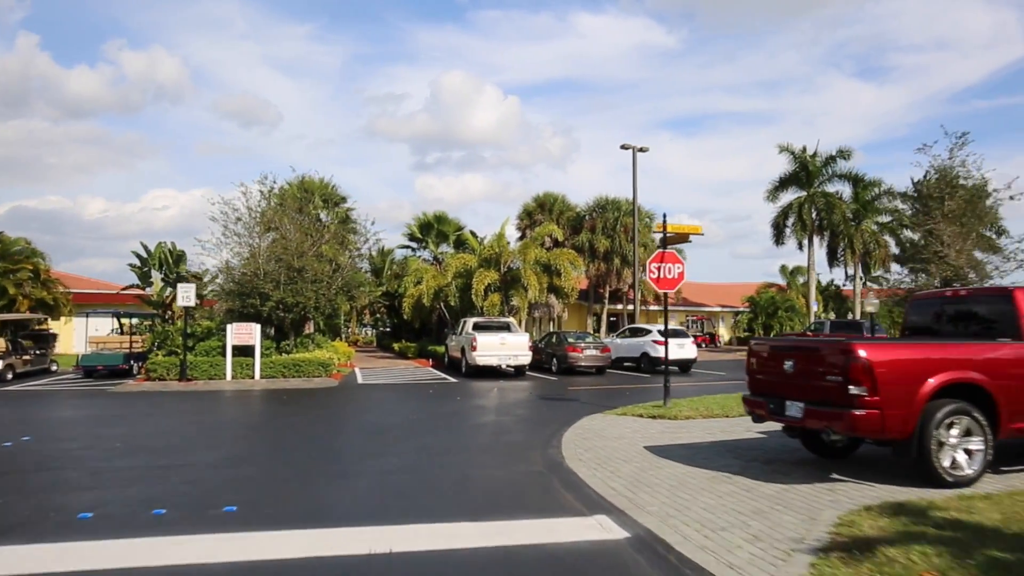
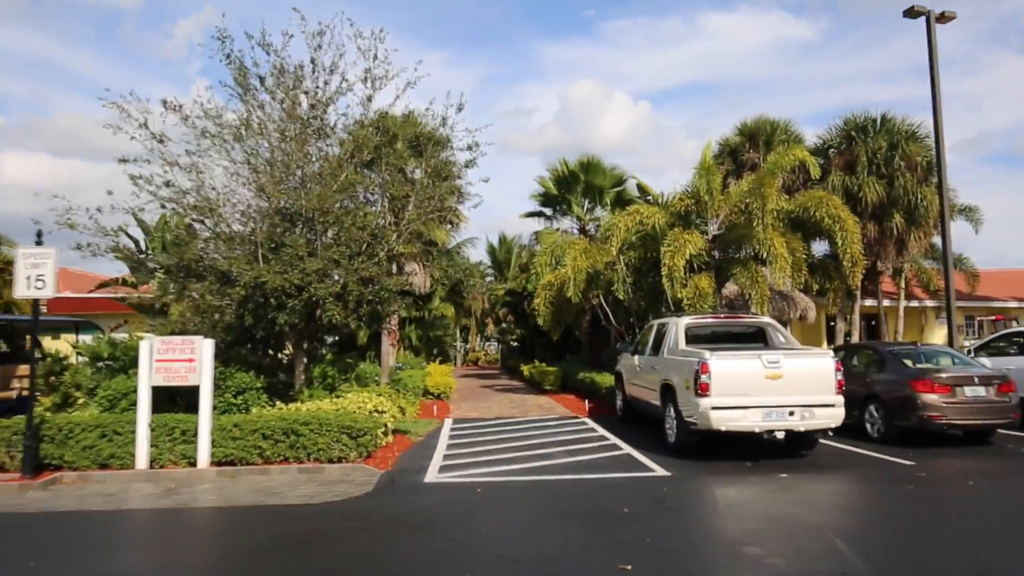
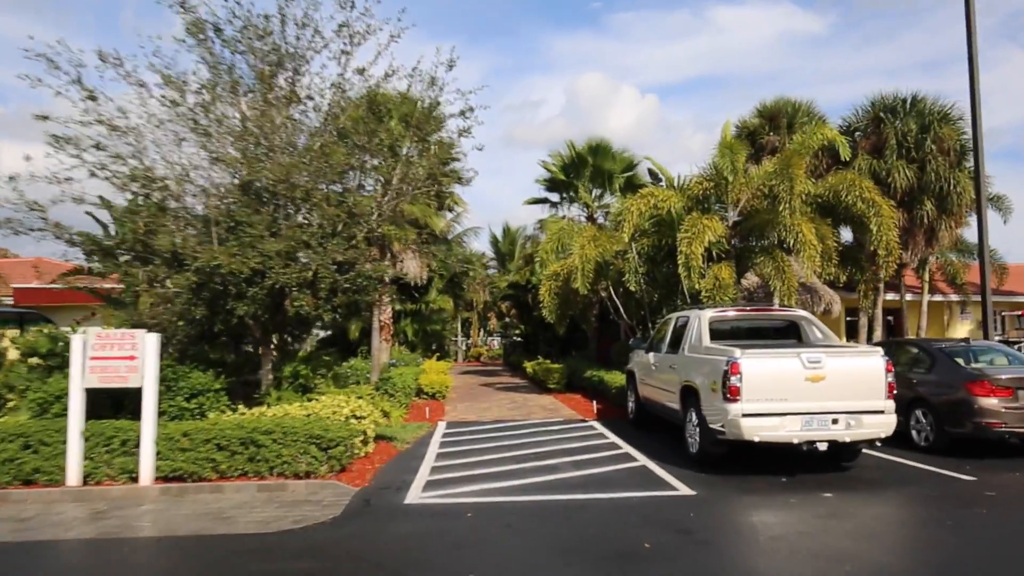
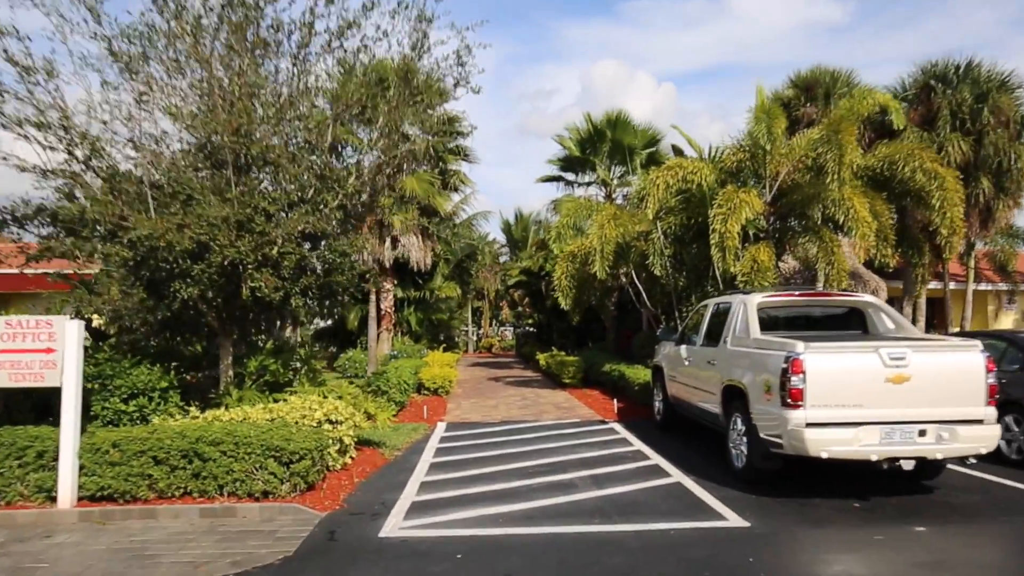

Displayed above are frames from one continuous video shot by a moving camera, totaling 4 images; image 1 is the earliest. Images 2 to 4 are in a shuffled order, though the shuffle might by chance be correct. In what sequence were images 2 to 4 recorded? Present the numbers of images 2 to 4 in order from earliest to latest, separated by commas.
2, 3, 4
